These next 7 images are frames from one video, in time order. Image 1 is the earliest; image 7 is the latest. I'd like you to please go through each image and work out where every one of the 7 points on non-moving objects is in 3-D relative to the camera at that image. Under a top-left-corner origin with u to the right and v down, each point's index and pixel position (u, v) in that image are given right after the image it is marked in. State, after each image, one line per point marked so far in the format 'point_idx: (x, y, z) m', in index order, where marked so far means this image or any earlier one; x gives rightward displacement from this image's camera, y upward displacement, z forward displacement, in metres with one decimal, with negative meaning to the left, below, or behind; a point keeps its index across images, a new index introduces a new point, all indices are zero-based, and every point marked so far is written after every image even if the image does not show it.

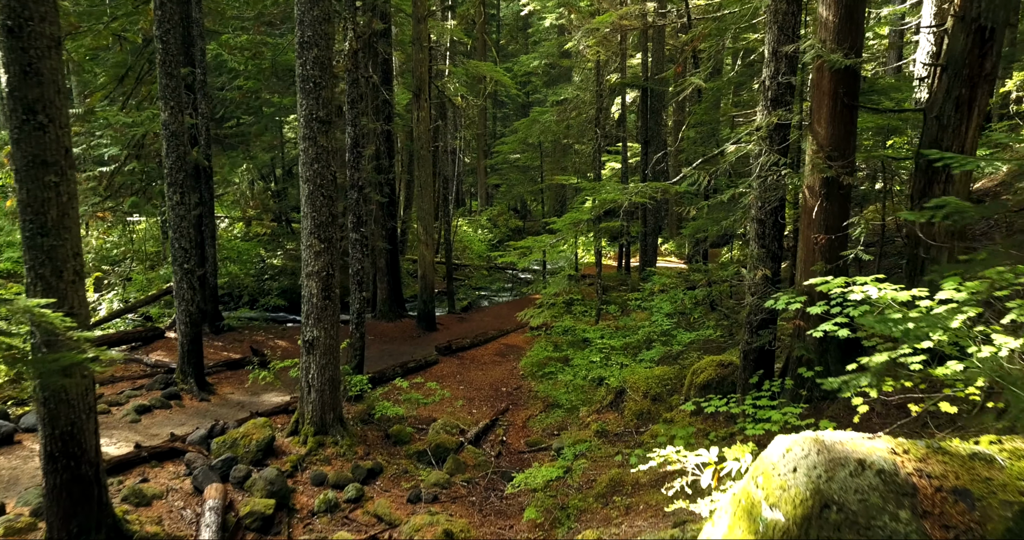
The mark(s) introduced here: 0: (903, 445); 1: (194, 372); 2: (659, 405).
0: (+2.2, -1.0, +2.8) m
1: (-6.0, -1.9, +9.4) m
2: (+2.4, -2.2, +8.2) m
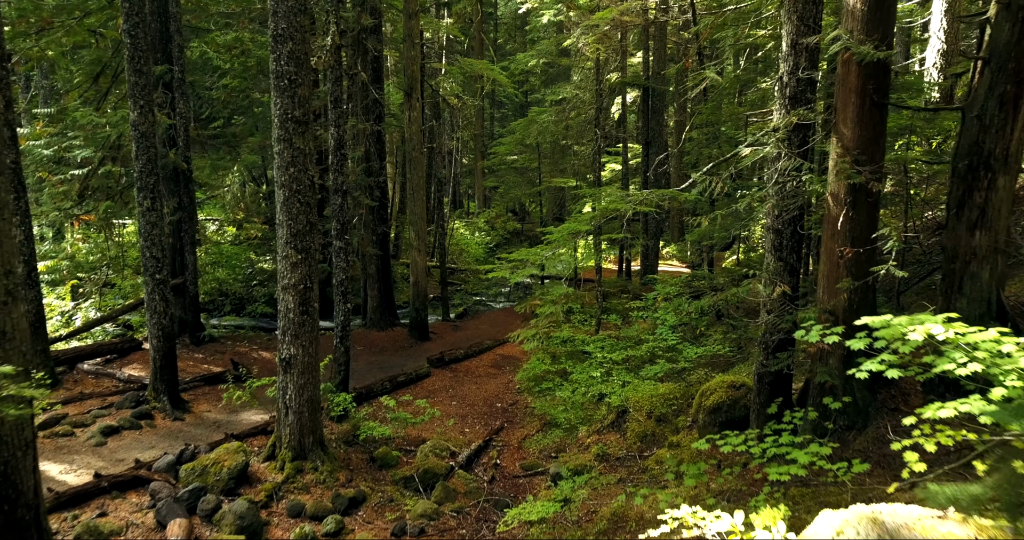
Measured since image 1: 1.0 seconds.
0: (+2.2, -1.2, +2.3) m
1: (-6.1, -2.1, +8.8) m
2: (+2.3, -2.4, +7.6) m
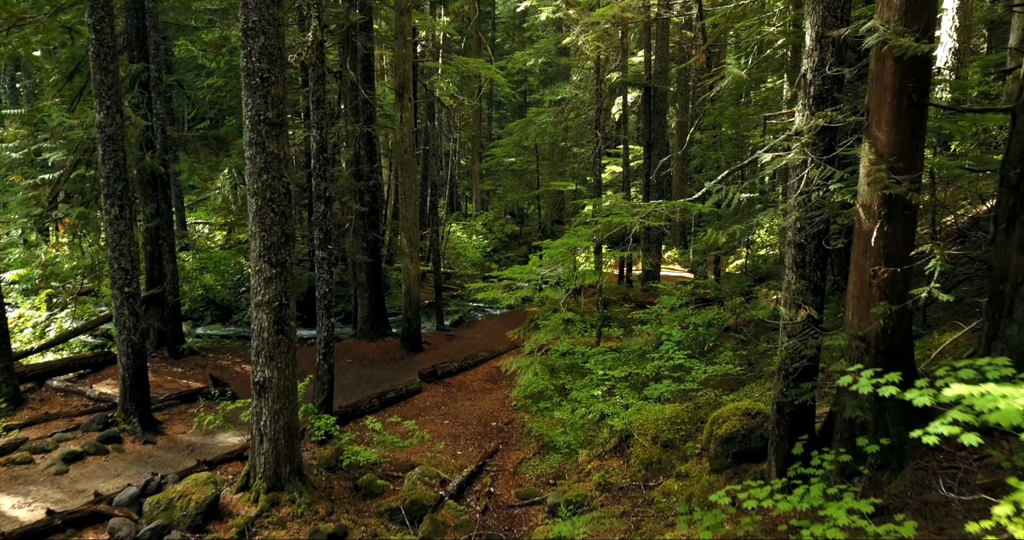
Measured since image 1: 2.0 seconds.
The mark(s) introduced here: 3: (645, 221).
0: (+2.1, -1.4, +1.7) m
1: (-6.2, -2.3, +8.2) m
2: (+2.3, -2.6, +7.1) m
3: (+1.9, +0.7, +7.0) m
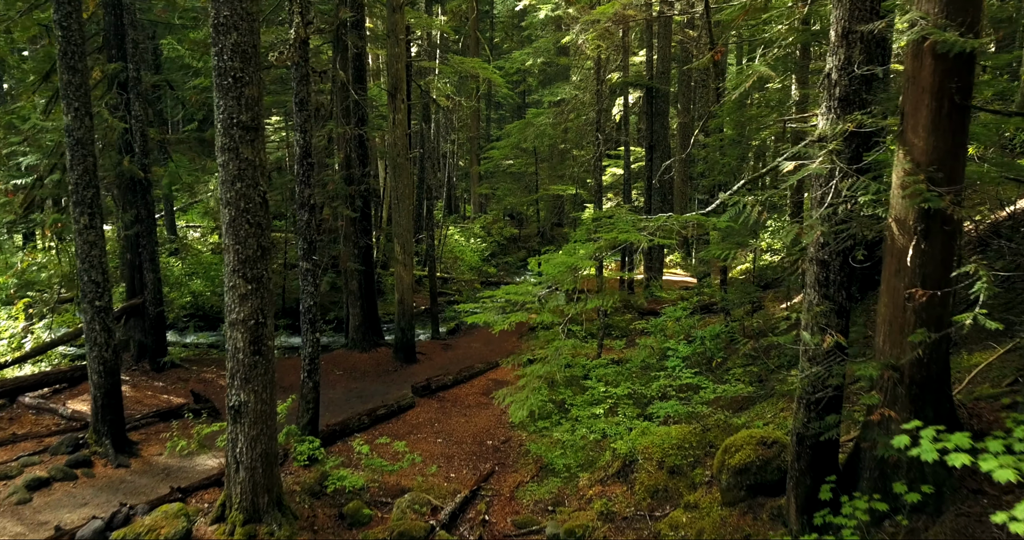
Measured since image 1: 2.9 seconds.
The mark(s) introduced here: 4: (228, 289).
0: (+2.0, -1.6, +1.2) m
1: (-6.3, -2.5, +7.7) m
2: (+2.2, -2.8, +6.6) m
3: (+1.8, +0.5, +6.5) m
4: (-3.4, -0.2, +5.9) m
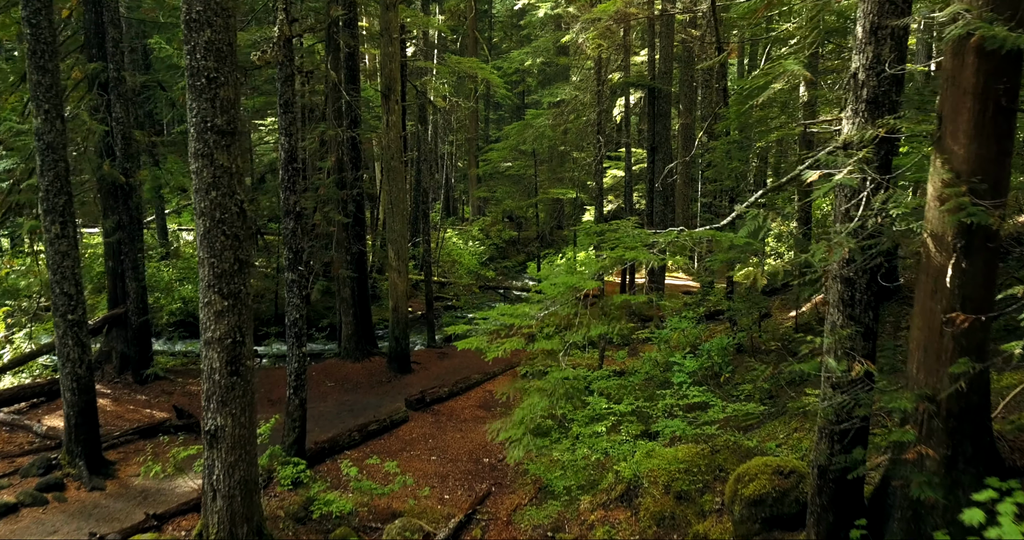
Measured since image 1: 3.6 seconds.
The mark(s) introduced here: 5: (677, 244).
0: (+2.0, -1.7, +0.8) m
1: (-6.3, -2.7, +7.3) m
2: (+2.2, -2.9, +6.2) m
3: (+1.8, +0.3, +6.1) m
4: (-3.4, -0.4, +5.5) m
5: (+2.0, +0.4, +6.0) m
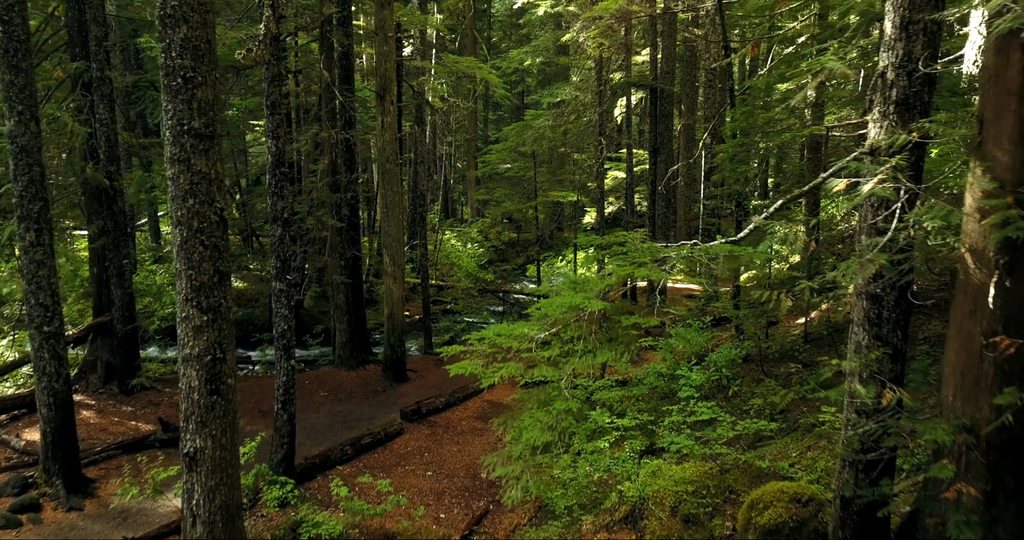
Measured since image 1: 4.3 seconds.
0: (+2.0, -1.9, +0.4) m
1: (-6.3, -2.8, +7.0) m
2: (+2.2, -3.1, +5.8) m
3: (+1.8, +0.2, +5.8) m
4: (-3.4, -0.5, +5.1) m
5: (+1.9, +0.2, +5.6) m
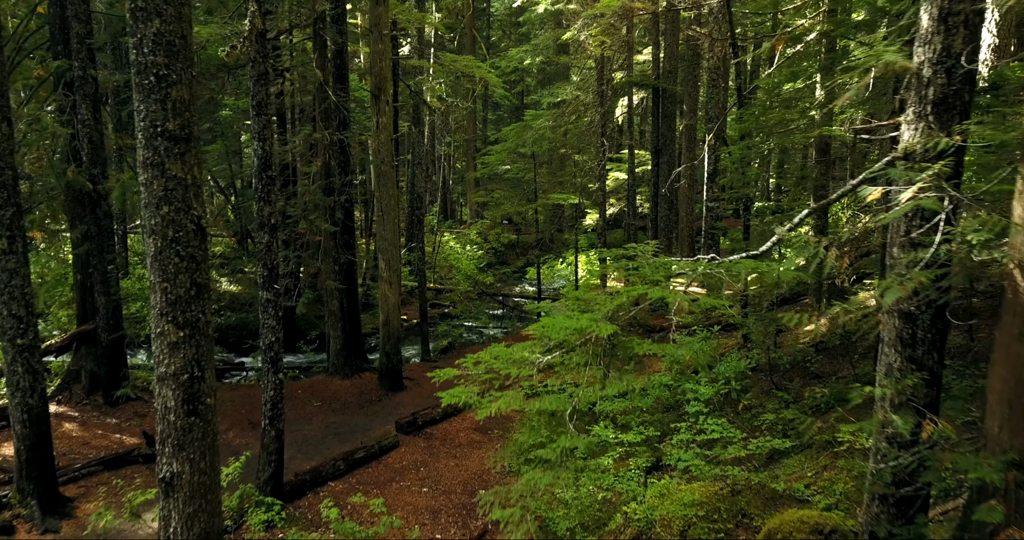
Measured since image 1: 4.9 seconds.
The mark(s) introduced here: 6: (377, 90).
0: (+2.0, -2.0, +0.1) m
1: (-6.3, -2.9, +6.6) m
2: (+2.1, -3.2, +5.5) m
3: (+1.8, +0.1, +5.4) m
4: (-3.4, -0.6, +4.8) m
5: (+1.9, +0.1, +5.3) m
6: (-3.0, +4.0, +11.0) m
